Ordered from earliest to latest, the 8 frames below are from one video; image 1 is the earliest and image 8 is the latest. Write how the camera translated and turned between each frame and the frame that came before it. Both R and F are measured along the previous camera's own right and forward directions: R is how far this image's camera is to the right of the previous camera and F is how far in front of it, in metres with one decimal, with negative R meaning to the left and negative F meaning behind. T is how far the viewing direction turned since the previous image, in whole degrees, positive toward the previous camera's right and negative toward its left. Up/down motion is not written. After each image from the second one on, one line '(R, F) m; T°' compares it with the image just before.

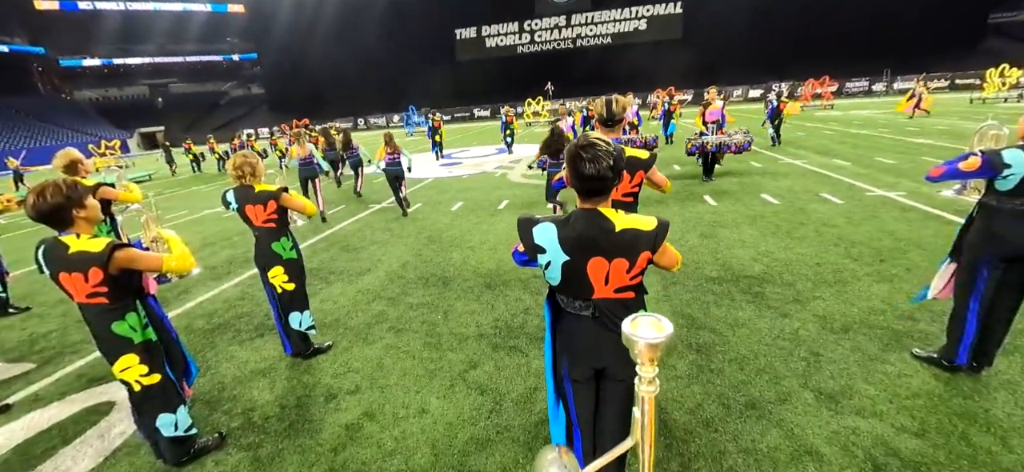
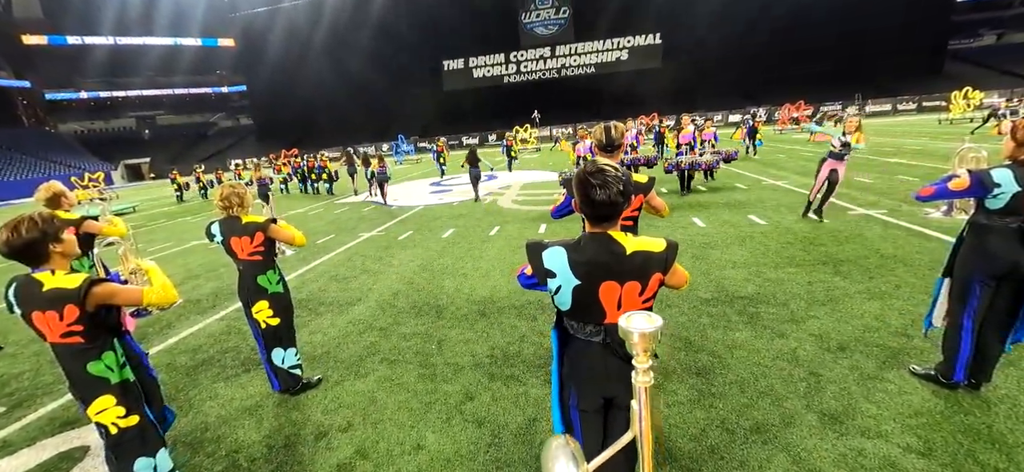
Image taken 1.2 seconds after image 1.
(0.0, 0.0) m; +1°
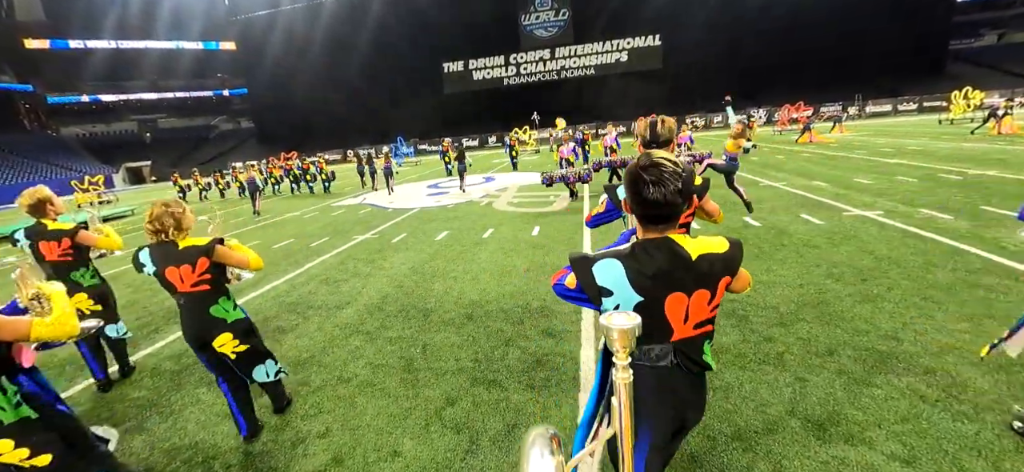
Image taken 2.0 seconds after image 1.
(+0.2, +0.1) m; 0°
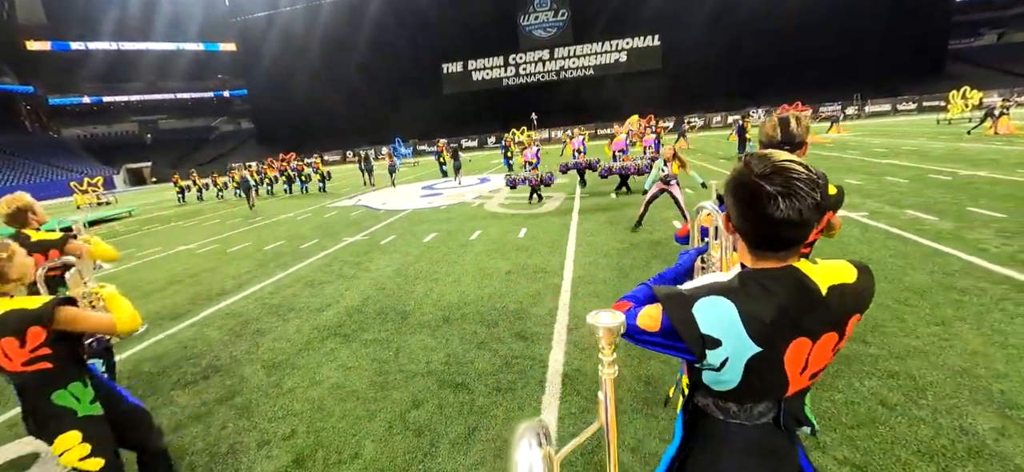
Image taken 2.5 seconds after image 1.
(+0.3, 0.0) m; 0°
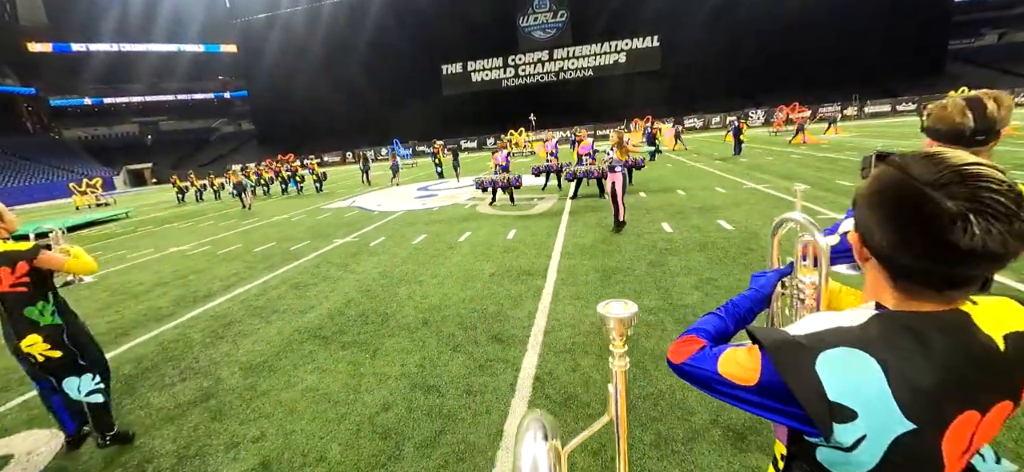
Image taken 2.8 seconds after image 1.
(+0.3, 0.0) m; 0°
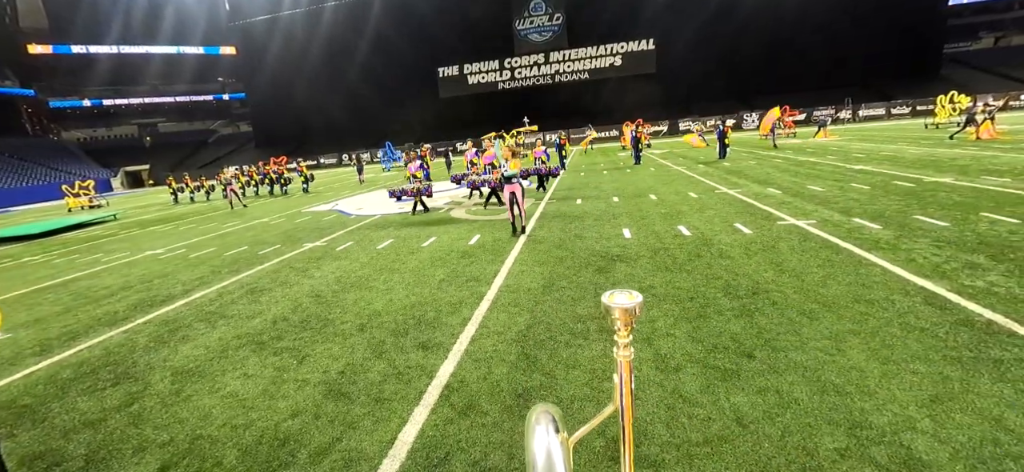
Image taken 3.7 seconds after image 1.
(+0.8, 0.0) m; 0°
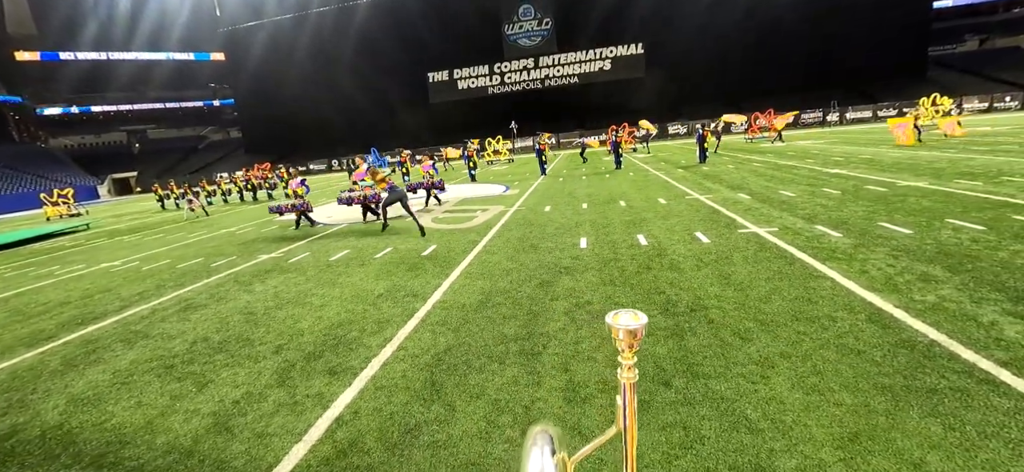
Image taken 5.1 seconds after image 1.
(+0.8, +0.3) m; 0°
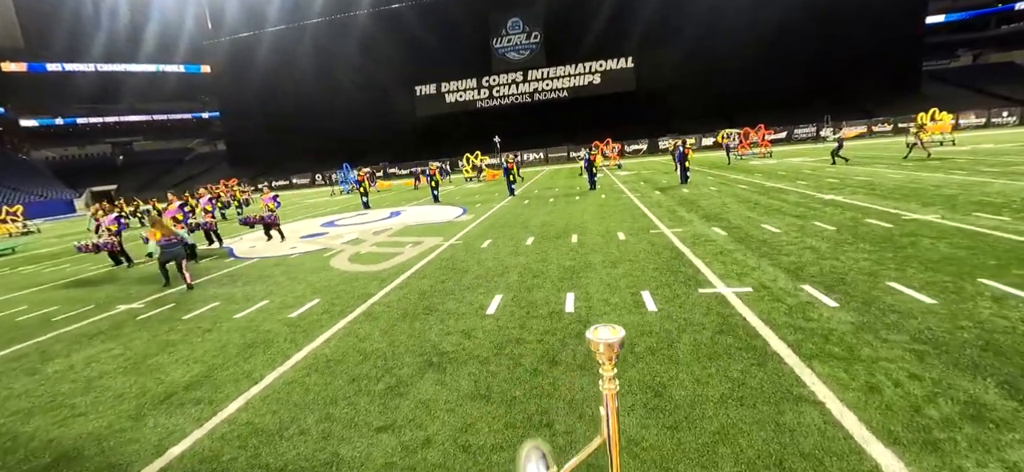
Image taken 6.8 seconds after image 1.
(+1.6, +1.8) m; 0°
